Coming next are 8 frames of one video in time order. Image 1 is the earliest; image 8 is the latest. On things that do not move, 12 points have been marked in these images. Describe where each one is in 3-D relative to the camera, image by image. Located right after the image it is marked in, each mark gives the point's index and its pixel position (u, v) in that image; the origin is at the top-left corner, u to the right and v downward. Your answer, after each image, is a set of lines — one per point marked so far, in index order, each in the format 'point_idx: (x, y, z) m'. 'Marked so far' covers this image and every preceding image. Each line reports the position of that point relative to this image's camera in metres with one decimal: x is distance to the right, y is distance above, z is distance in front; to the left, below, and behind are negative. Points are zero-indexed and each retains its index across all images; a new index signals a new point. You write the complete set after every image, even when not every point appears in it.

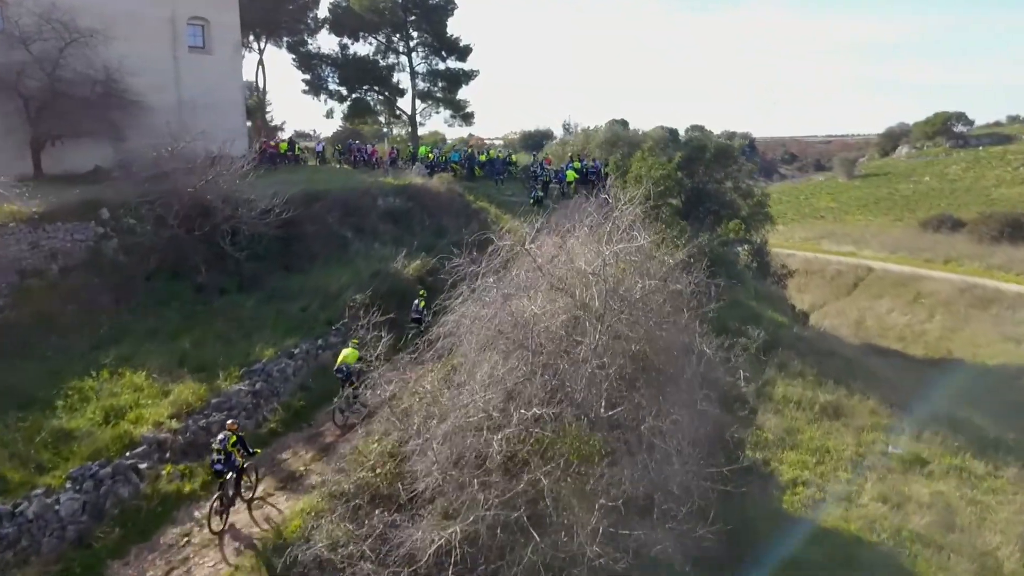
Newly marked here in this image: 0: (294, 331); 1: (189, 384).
0: (-5.3, -1.0, +19.7) m
1: (-6.6, -2.0, +16.5) m
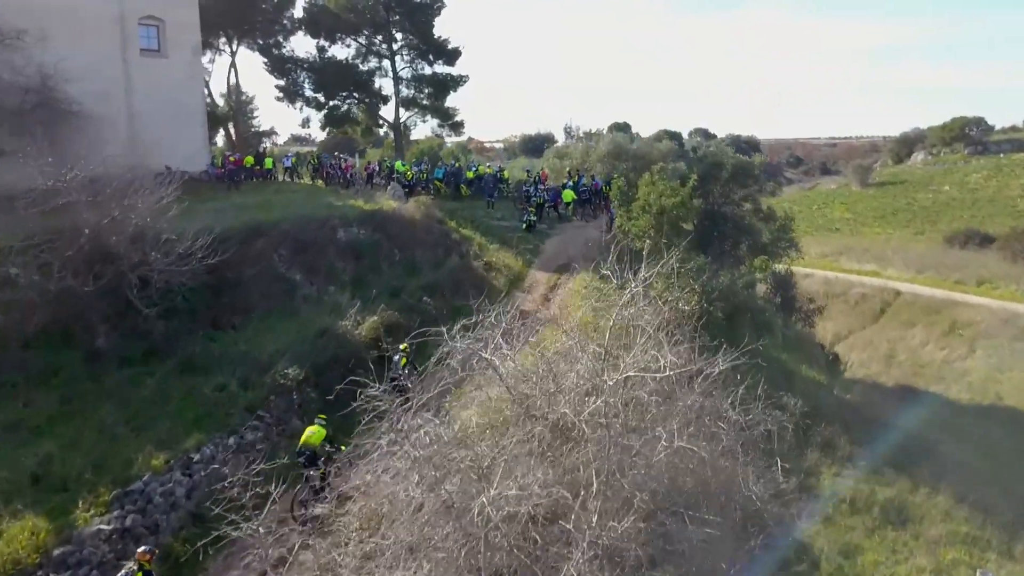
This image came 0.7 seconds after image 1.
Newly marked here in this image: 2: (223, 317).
0: (-5.7, -2.5, +15.1) m
1: (-7.1, -3.4, +12.0) m
2: (-7.0, -0.7, +19.7) m
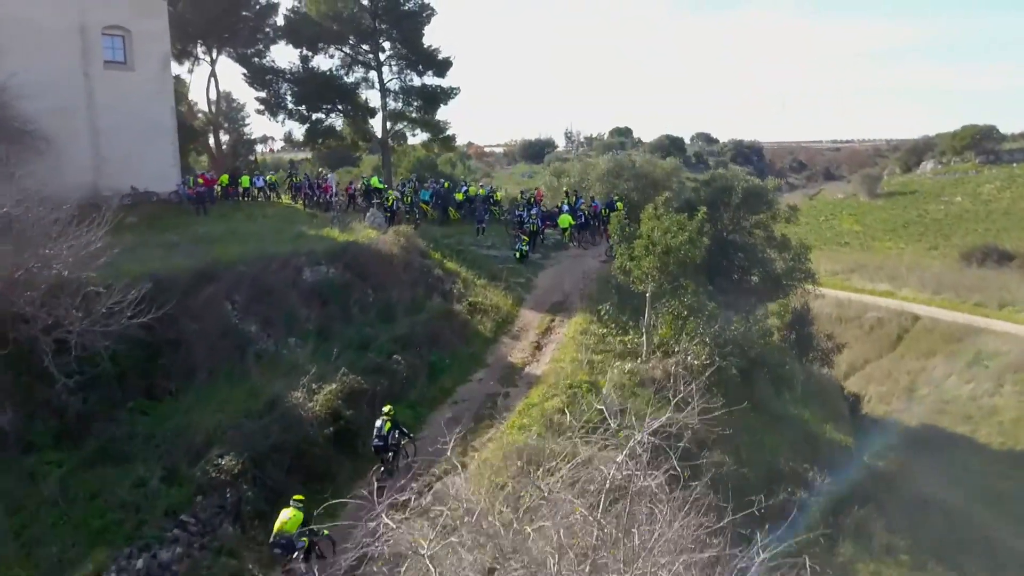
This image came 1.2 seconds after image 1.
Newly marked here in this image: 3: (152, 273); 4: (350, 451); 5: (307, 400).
0: (-6.1, -3.7, +12.4) m
1: (-7.5, -4.7, +9.2) m
2: (-7.4, -2.0, +17.0) m
3: (-8.4, +0.4, +19.0) m
4: (-3.2, -3.2, +15.8) m
5: (-4.0, -2.2, +16.0) m
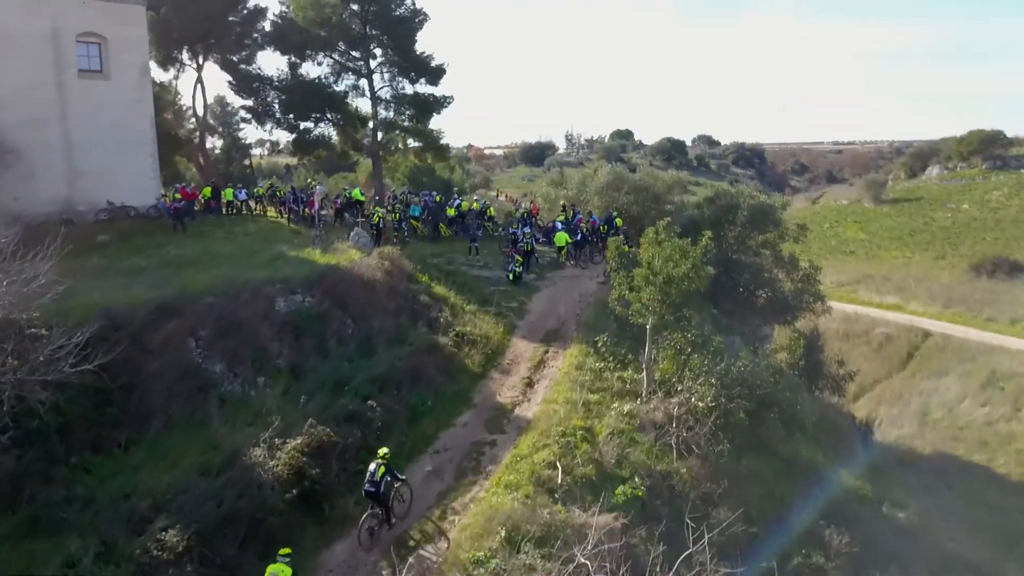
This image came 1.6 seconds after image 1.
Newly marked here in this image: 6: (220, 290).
0: (-6.4, -4.5, +10.8) m
1: (-7.7, -5.4, +7.6) m
2: (-7.6, -2.8, +15.4) m
3: (-8.7, -0.4, +17.4) m
4: (-3.4, -4.0, +14.2) m
5: (-4.3, -3.0, +14.4) m
6: (-7.2, -0.1, +20.0) m
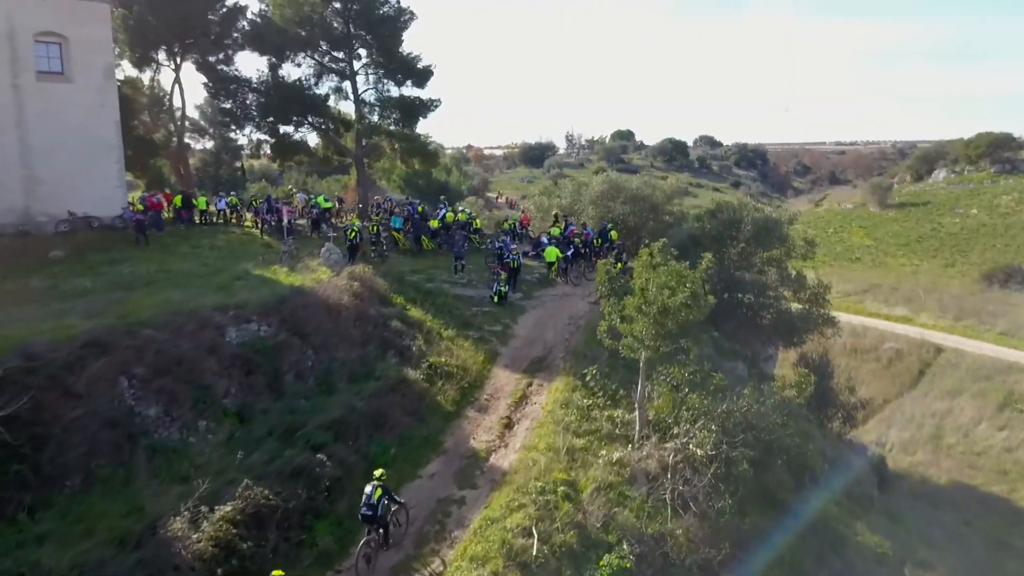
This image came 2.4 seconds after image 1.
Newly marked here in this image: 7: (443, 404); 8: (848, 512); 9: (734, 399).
0: (-6.9, -5.2, +8.7) m
1: (-8.3, -6.1, +5.5) m
2: (-8.2, -3.4, +13.3) m
3: (-9.2, -1.1, +15.3) m
4: (-4.0, -4.6, +12.1) m
5: (-4.8, -3.6, +12.3) m
6: (-7.7, -0.7, +17.9) m
7: (-1.6, -2.6, +18.5) m
8: (+8.1, -5.3, +19.5) m
9: (+4.9, -2.4, +17.9) m
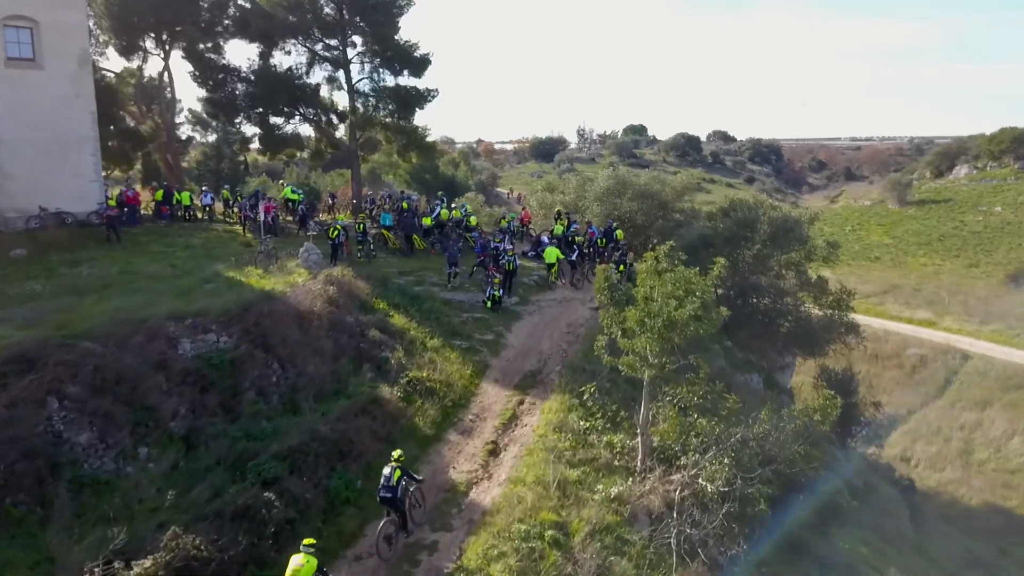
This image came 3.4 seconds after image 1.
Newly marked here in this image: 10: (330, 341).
0: (-7.4, -5.4, +6.7) m
1: (-8.8, -6.3, +3.6) m
2: (-8.5, -3.6, +11.3) m
3: (-9.5, -1.2, +13.3) m
4: (-4.3, -4.8, +10.1) m
5: (-5.2, -3.8, +10.3) m
6: (-7.9, -0.8, +15.9) m
7: (-1.8, -2.8, +16.5) m
8: (+7.9, -5.5, +17.3) m
9: (+4.6, -2.6, +15.7) m
10: (-4.1, -1.2, +18.7) m
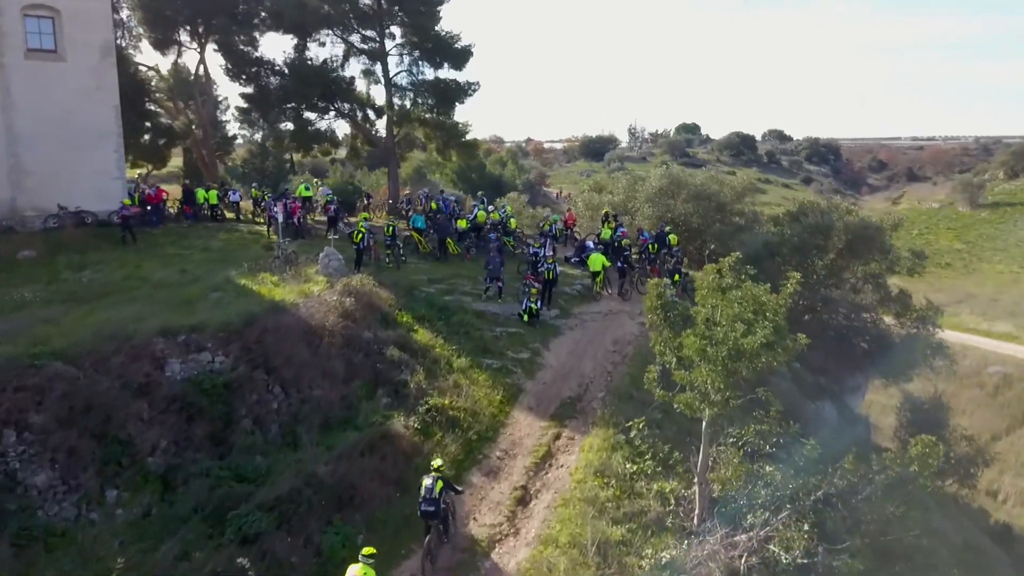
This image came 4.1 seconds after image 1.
0: (-7.4, -5.6, +4.8) m
1: (-9.0, -6.5, +1.7) m
2: (-8.2, -3.8, +9.4) m
3: (-9.1, -1.4, +11.5) m
4: (-4.2, -5.1, +8.0) m
5: (-5.0, -4.1, +8.2) m
6: (-7.4, -1.1, +14.0) m
7: (-1.3, -3.1, +14.2) m
8: (+8.4, -5.9, +14.5) m
9: (+5.1, -3.0, +13.1) m
10: (-3.4, -1.4, +16.5) m
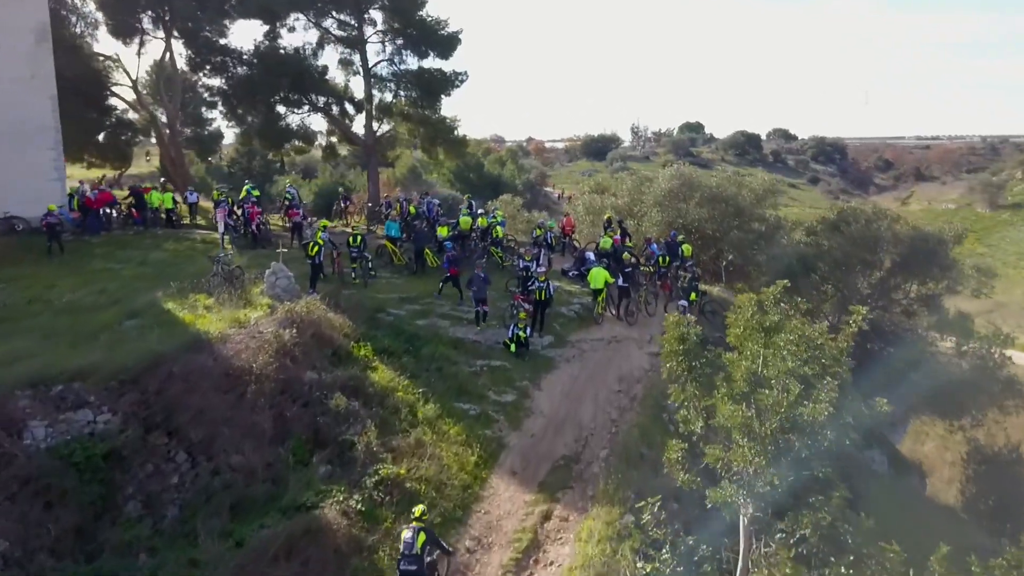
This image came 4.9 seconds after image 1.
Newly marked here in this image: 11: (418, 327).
0: (-7.8, -6.1, +1.2) m
1: (-9.4, -7.0, -1.8) m
2: (-8.6, -4.3, +5.9) m
3: (-9.4, -1.9, +7.9) m
4: (-4.5, -5.6, +4.4) m
5: (-5.4, -4.6, +4.6) m
6: (-7.7, -1.6, +10.4) m
7: (-1.6, -3.6, +10.6) m
8: (+8.1, -6.4, +10.8) m
9: (+4.8, -3.5, +9.5) m
10: (-3.8, -2.0, +12.9) m
11: (-2.1, -0.9, +17.9) m
